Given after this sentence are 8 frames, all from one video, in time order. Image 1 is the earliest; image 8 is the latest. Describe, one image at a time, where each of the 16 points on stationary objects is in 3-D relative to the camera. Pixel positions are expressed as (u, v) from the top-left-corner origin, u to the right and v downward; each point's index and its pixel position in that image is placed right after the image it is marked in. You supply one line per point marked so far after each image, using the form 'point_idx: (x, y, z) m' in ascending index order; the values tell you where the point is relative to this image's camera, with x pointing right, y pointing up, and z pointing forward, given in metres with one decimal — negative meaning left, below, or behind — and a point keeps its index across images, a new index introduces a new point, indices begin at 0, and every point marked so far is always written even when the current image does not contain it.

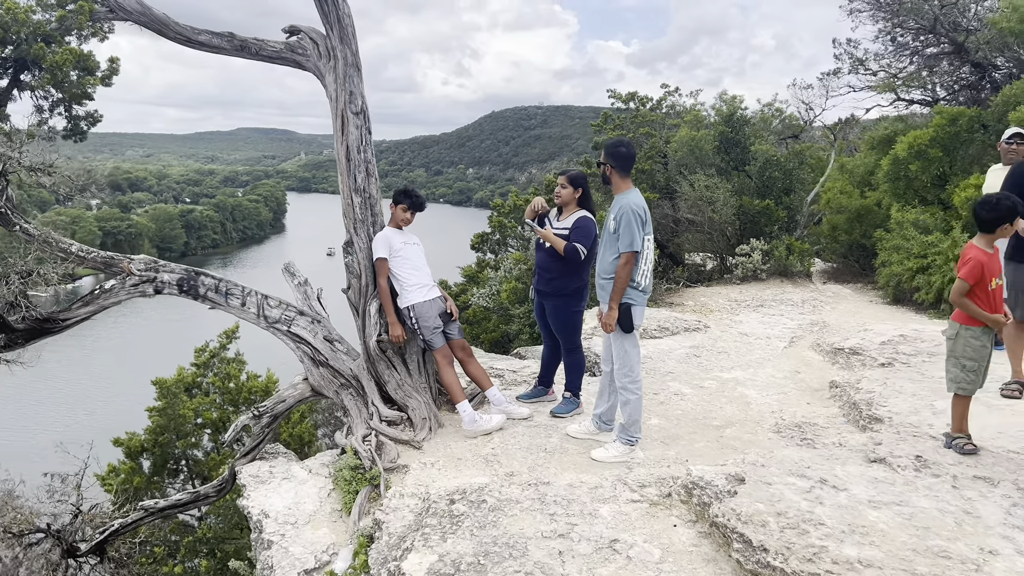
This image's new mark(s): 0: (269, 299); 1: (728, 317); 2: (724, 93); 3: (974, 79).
0: (-1.6, -0.1, +5.3) m
1: (+2.3, -0.3, +8.8) m
2: (+4.3, +3.9, +16.2) m
3: (+6.6, +3.1, +11.8) m
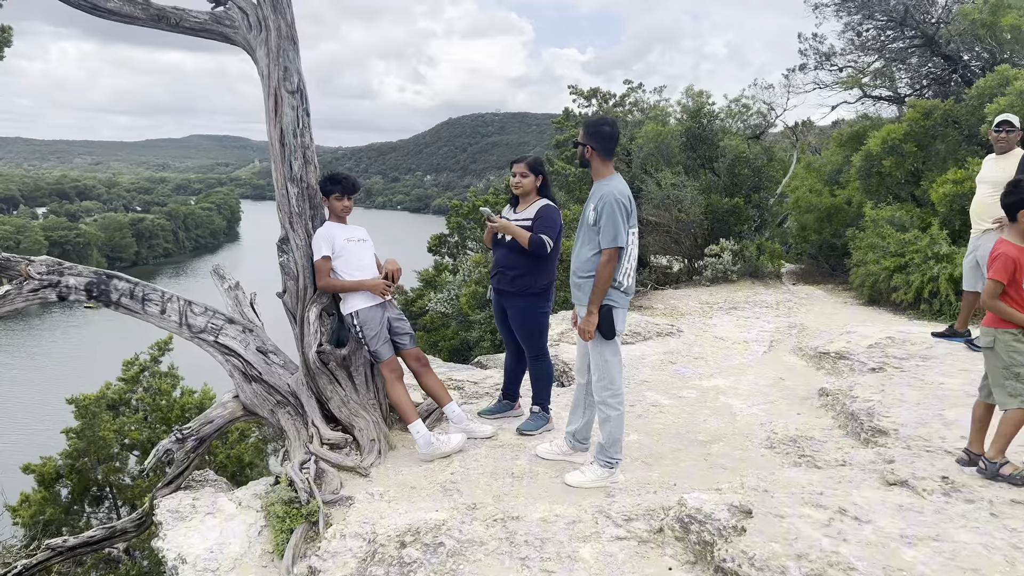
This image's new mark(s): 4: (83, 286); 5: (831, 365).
0: (-1.8, -0.1, +4.7) m
1: (+1.9, -0.3, +8.3) m
2: (+3.5, +3.9, +15.8) m
3: (+6.0, +3.1, +11.5) m
4: (-2.3, 0.0, +4.5) m
5: (+2.5, -0.6, +6.3) m
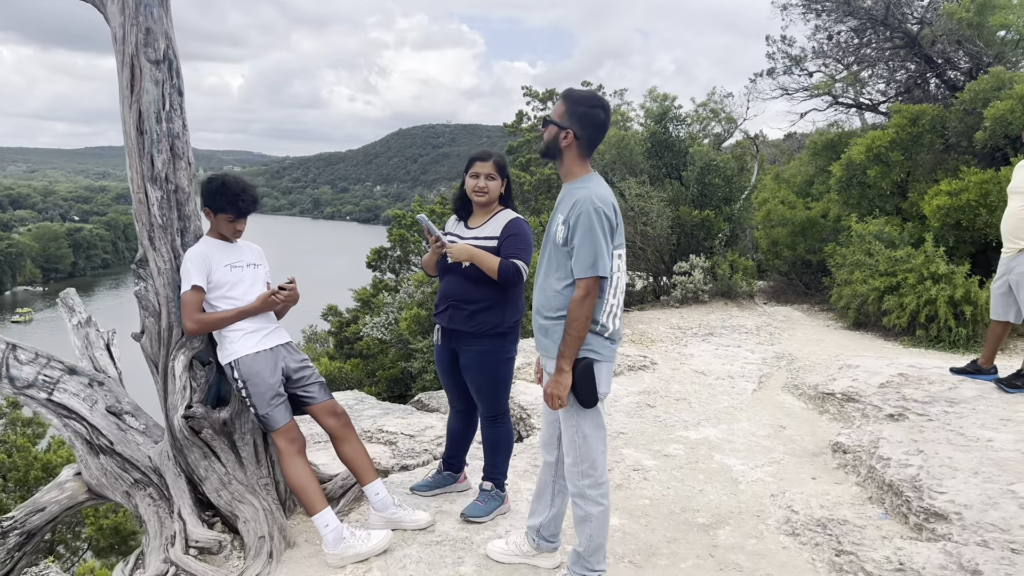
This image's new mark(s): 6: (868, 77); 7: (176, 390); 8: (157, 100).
0: (-2.1, -0.3, +3.4) m
1: (+1.4, -0.5, +7.3) m
2: (+2.6, +3.6, +14.9) m
3: (+5.3, +2.8, +10.7) m
4: (-2.6, -0.1, +3.2) m
5: (+2.1, -0.8, +5.3) m
6: (+5.0, +3.0, +11.5) m
7: (-1.4, -0.4, +3.3) m
8: (-1.4, +0.8, +3.4) m
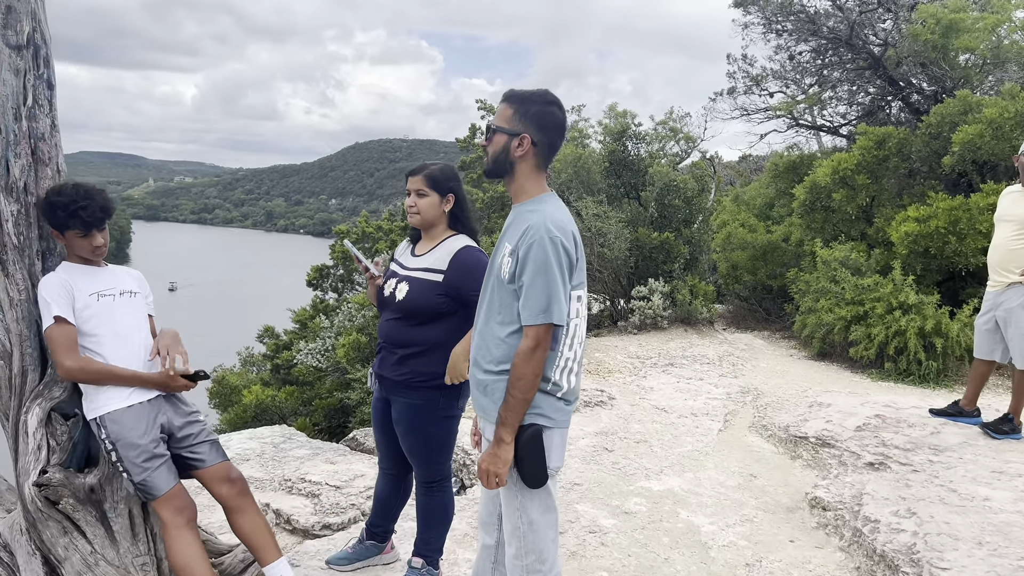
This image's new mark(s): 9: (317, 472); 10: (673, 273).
0: (-2.3, -0.4, +2.7) m
1: (+1.0, -0.8, +6.8) m
2: (+1.8, +3.2, +14.5) m
3: (+4.8, +2.5, +10.5) m
4: (-2.8, -0.2, +2.5) m
5: (+1.8, -1.0, +4.9) m
6: (+4.3, +2.6, +11.2) m
7: (-1.6, -0.5, +2.7) m
8: (-1.7, +0.7, +2.7) m
9: (-1.1, -1.1, +4.8) m
10: (+2.0, +0.2, +9.9) m
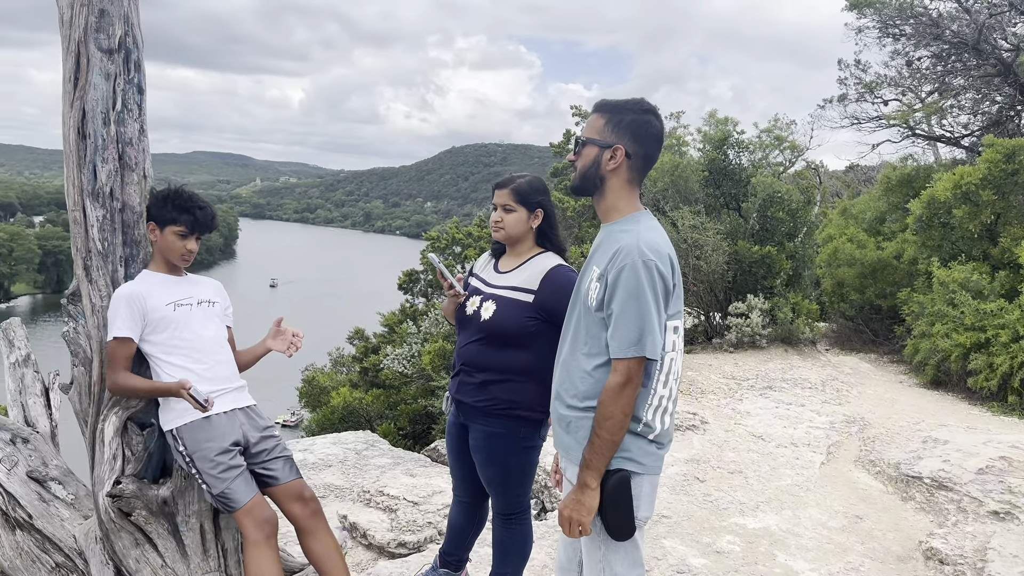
0: (-2.0, -0.4, +2.8) m
1: (+1.7, -0.9, +6.4) m
2: (+3.4, +2.9, +14.1) m
3: (+5.9, +2.2, +9.7) m
4: (-2.5, -0.2, +2.6) m
5: (+2.2, -1.1, +4.4) m
6: (+5.6, +2.3, +10.5) m
7: (-1.3, -0.5, +2.6) m
8: (-1.3, +0.6, +2.7) m
9: (-0.7, -1.1, +4.7) m
10: (+3.0, 0.0, +9.4) m
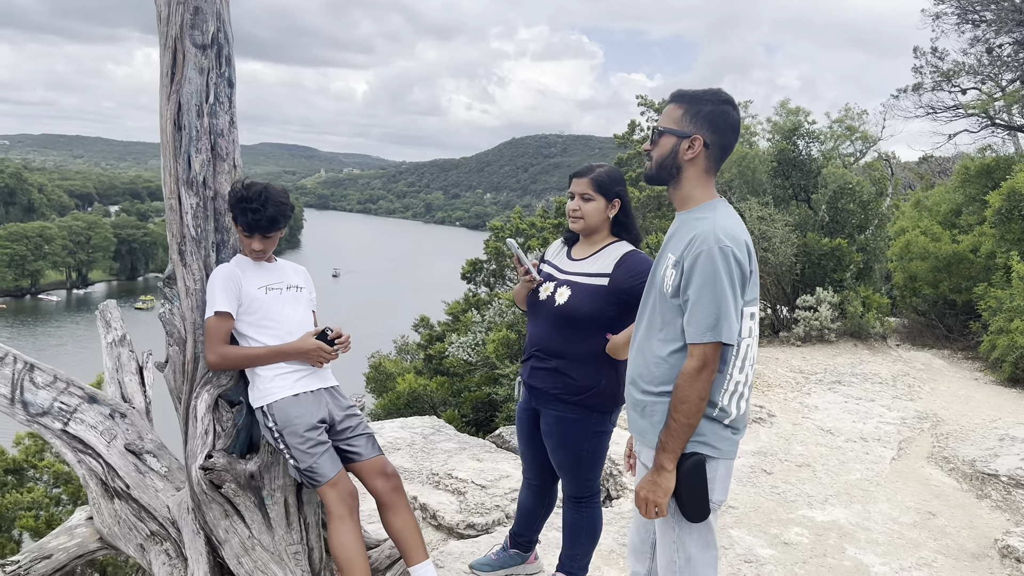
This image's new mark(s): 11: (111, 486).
0: (-1.7, -0.3, +3.0) m
1: (+2.2, -0.9, +6.4) m
2: (+4.5, +3.1, +13.8) m
3: (+6.7, +2.2, +9.3) m
4: (-2.3, -0.2, +2.8) m
5: (+2.6, -1.1, +4.3) m
6: (+6.4, +2.4, +10.1) m
7: (-1.1, -0.5, +2.8) m
8: (-1.1, +0.7, +2.9) m
9: (-0.3, -1.1, +4.8) m
10: (+3.7, +0.1, +9.2) m
11: (-1.5, -0.7, +3.0) m
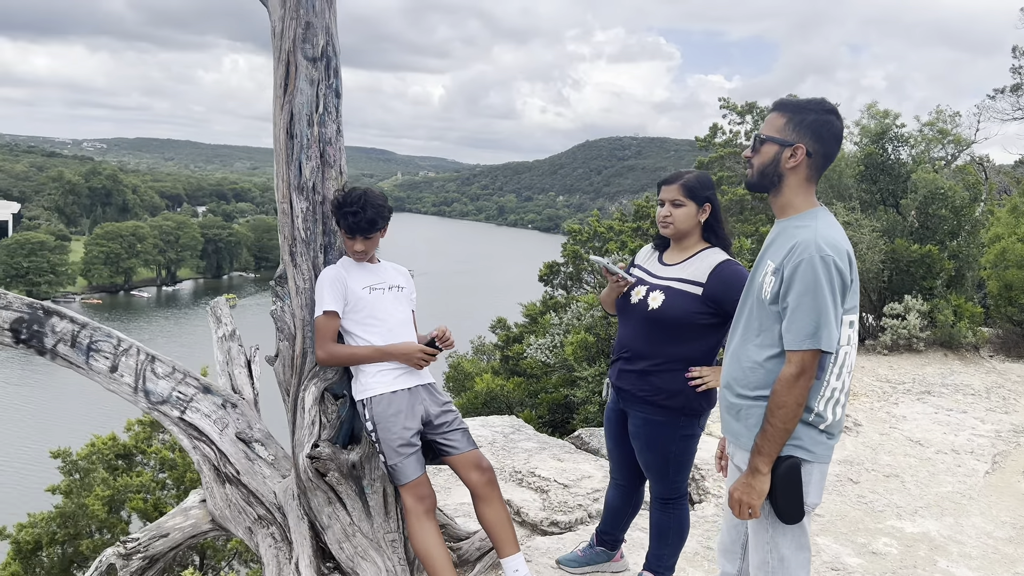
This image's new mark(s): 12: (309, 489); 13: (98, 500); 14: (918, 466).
0: (-1.4, -0.3, +3.2) m
1: (+2.8, -0.9, +6.2) m
2: (+5.8, +2.9, +13.5) m
3: (+7.6, +2.1, +8.8) m
4: (-1.9, -0.1, +3.1) m
5: (+3.0, -1.2, +4.2) m
6: (+7.4, +2.2, +9.6) m
7: (-0.8, -0.5, +3.0) m
8: (-0.7, +0.7, +3.0) m
9: (+0.2, -1.1, +4.9) m
10: (+4.6, 0.0, +9.0) m
11: (-1.1, -0.7, +3.2) m
12: (-0.7, -0.7, +3.0) m
13: (-6.0, -3.1, +11.9) m
14: (+2.4, -1.1, +4.9) m
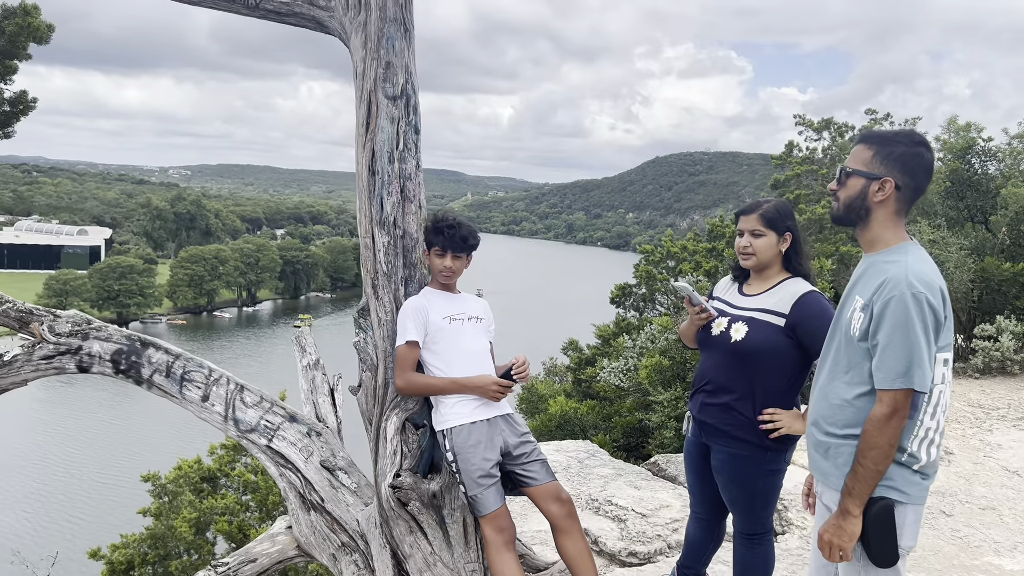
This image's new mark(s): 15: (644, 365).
0: (-1.1, -0.4, +3.3) m
1: (+3.4, -1.1, +6.0) m
2: (+7.0, +2.7, +13.0) m
3: (+8.3, +1.9, +8.2) m
4: (-1.6, -0.3, +3.3) m
5: (+3.4, -1.3, +3.9) m
6: (+8.2, +2.1, +9.0) m
7: (-0.5, -0.6, +3.0) m
8: (-0.5, +0.6, +3.1) m
9: (+0.7, -1.2, +4.8) m
10: (+5.4, -0.2, +8.5) m
11: (-0.8, -0.8, +3.3) m
12: (-0.4, -0.8, +3.0) m
13: (-4.9, -3.5, +12.3) m
14: (+2.9, -1.2, +4.7) m
15: (+1.6, -0.9, +10.0) m
